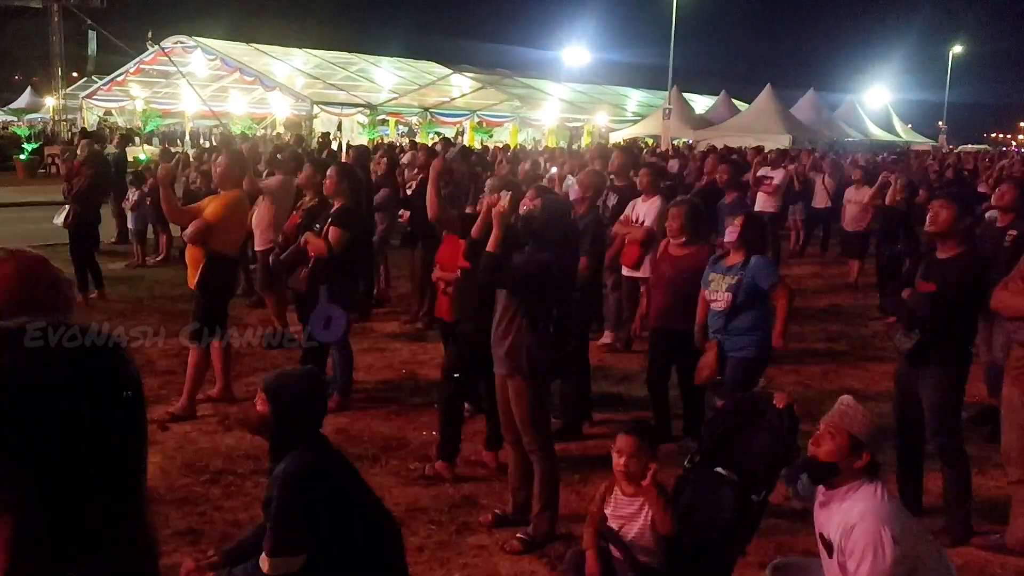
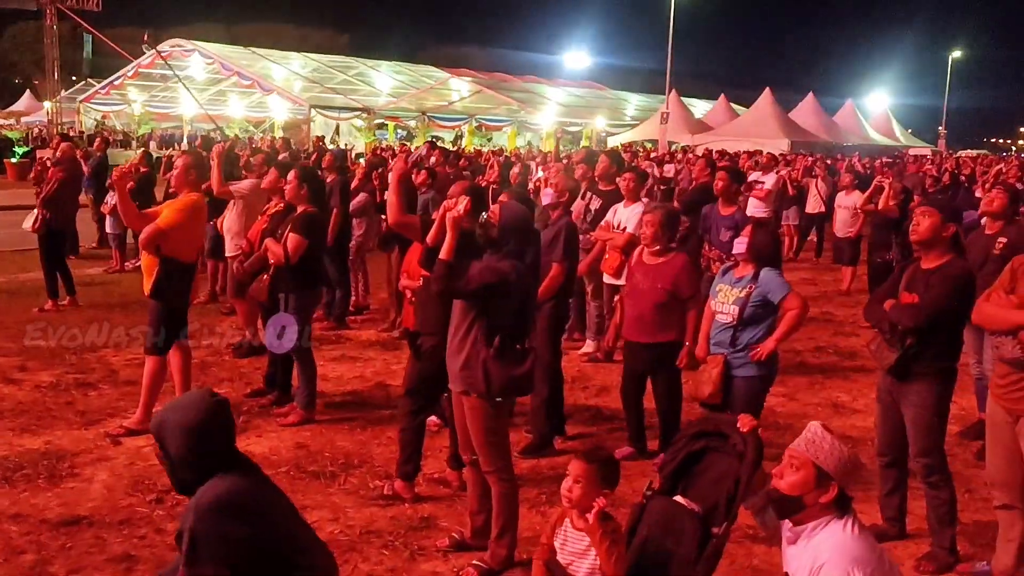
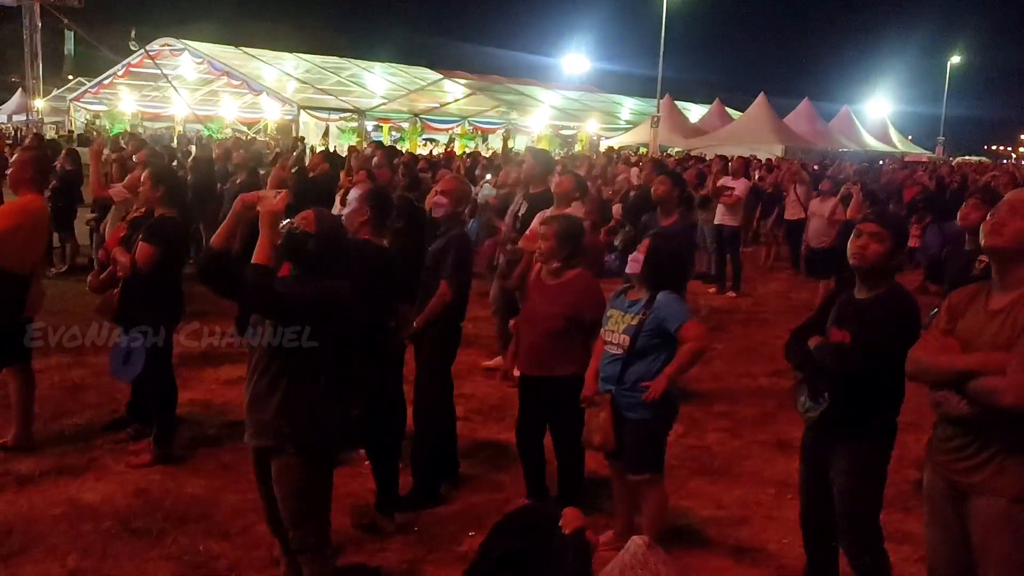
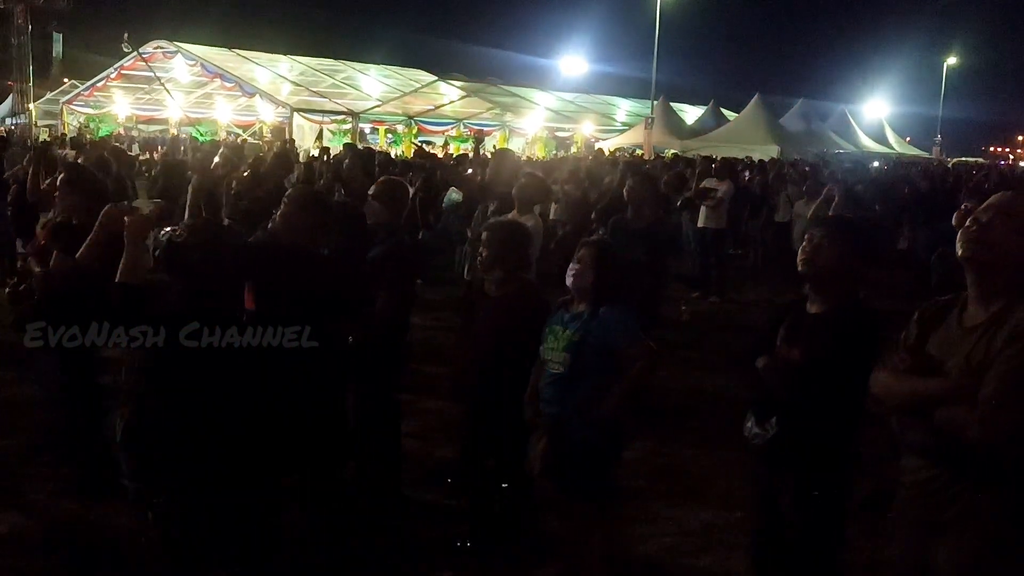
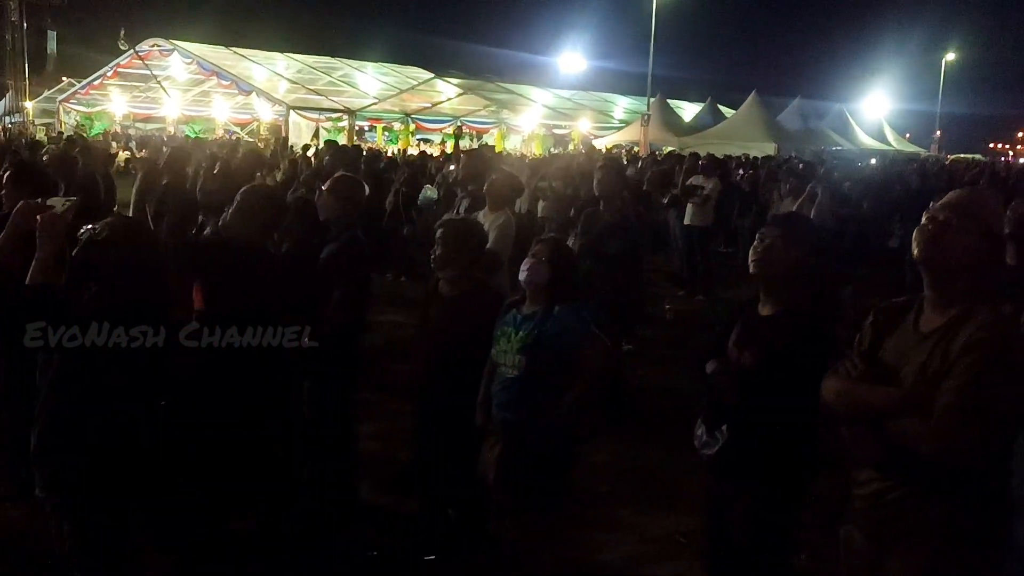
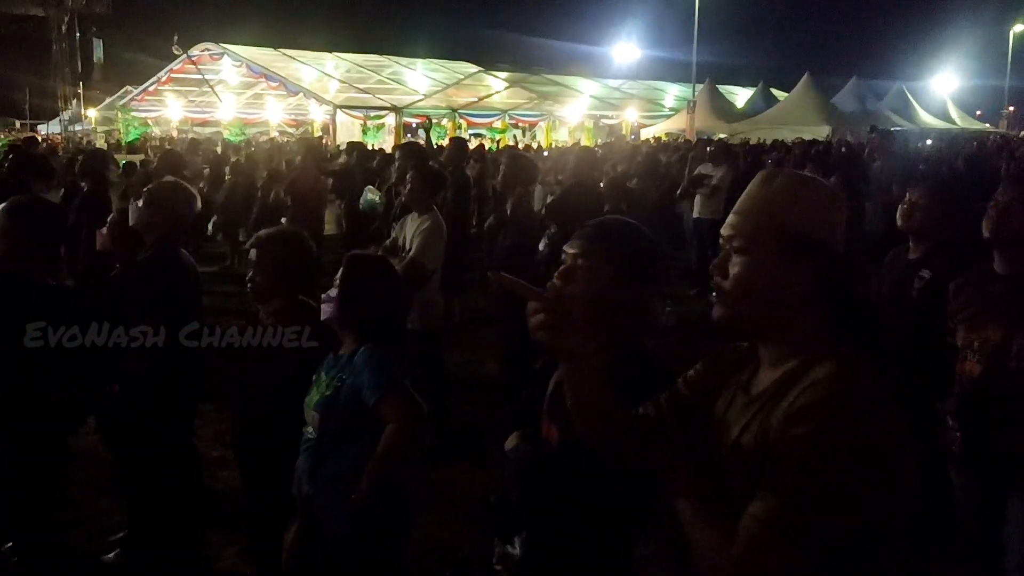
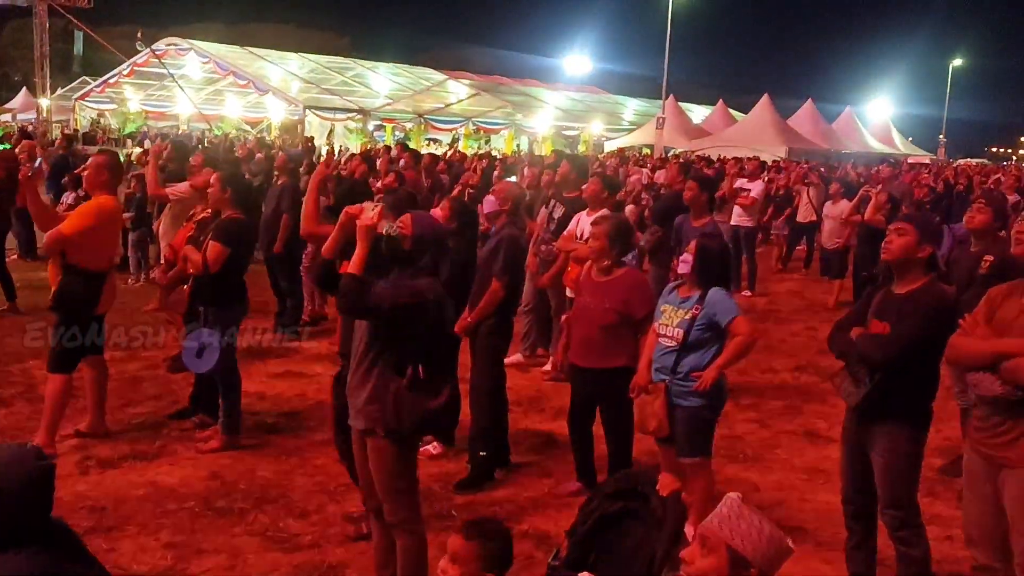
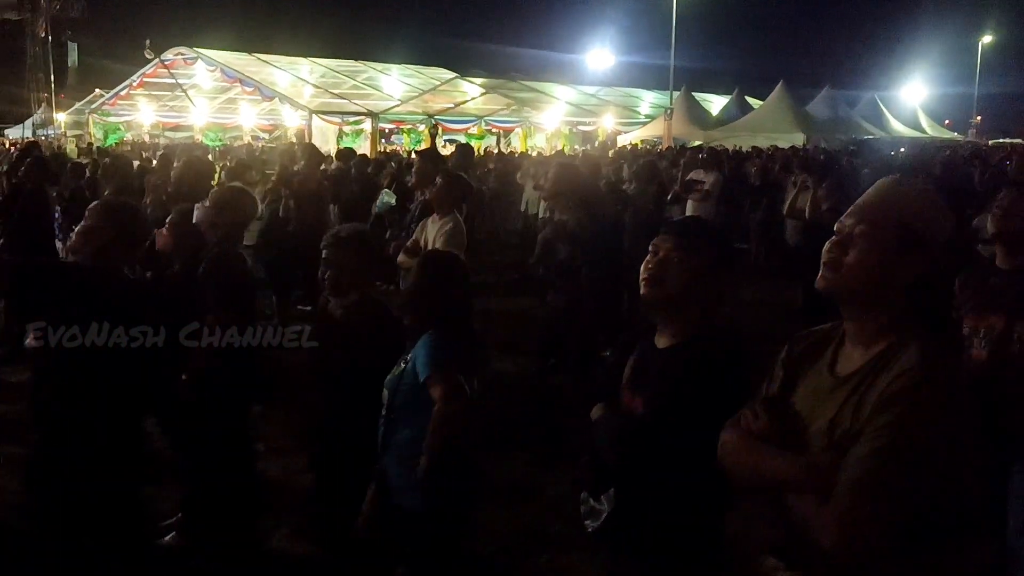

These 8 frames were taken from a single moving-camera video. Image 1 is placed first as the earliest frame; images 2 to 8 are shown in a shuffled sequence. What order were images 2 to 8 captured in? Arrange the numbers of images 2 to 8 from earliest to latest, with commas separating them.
2, 7, 3, 4, 5, 8, 6
